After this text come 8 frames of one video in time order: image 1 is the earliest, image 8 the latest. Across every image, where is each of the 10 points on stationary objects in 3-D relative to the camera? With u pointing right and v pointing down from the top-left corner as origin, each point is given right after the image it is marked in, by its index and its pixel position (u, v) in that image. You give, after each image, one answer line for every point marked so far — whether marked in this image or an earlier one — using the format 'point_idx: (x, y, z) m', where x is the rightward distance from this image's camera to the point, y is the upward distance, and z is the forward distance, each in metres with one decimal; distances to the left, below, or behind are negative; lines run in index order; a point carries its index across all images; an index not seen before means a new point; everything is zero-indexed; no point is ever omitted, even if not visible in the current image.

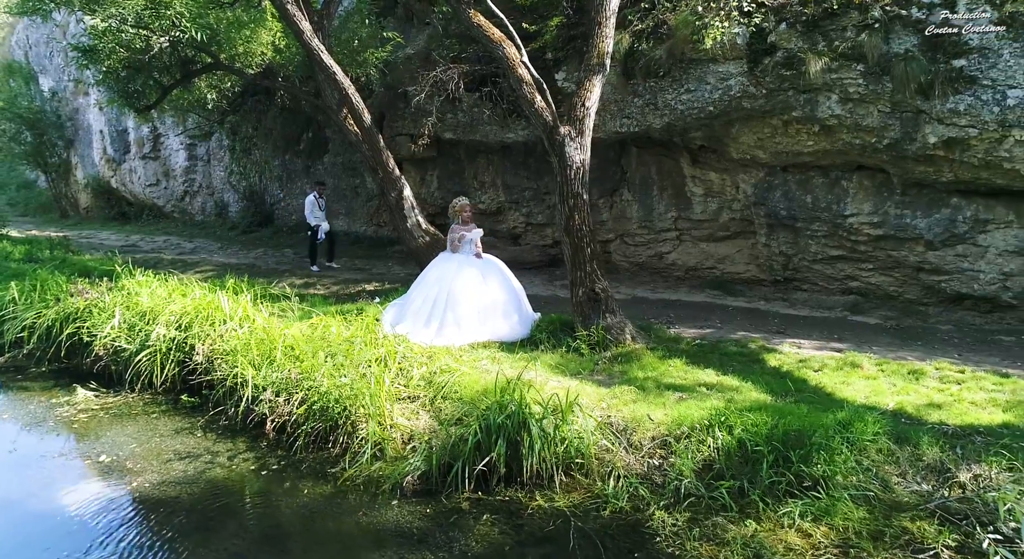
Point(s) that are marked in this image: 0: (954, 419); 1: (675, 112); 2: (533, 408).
0: (+3.1, -1.0, +5.3) m
1: (+2.0, +2.1, +9.5) m
2: (+0.2, -0.9, +5.3) m
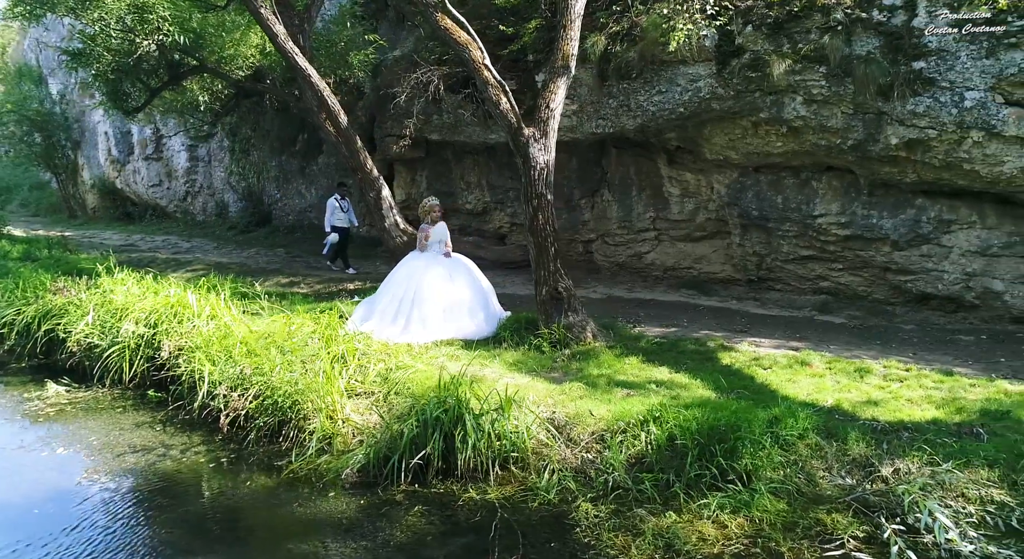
0: (+2.7, -1.0, +5.4) m
1: (+1.7, +2.1, +9.6) m
2: (-0.2, -0.9, +5.4) m
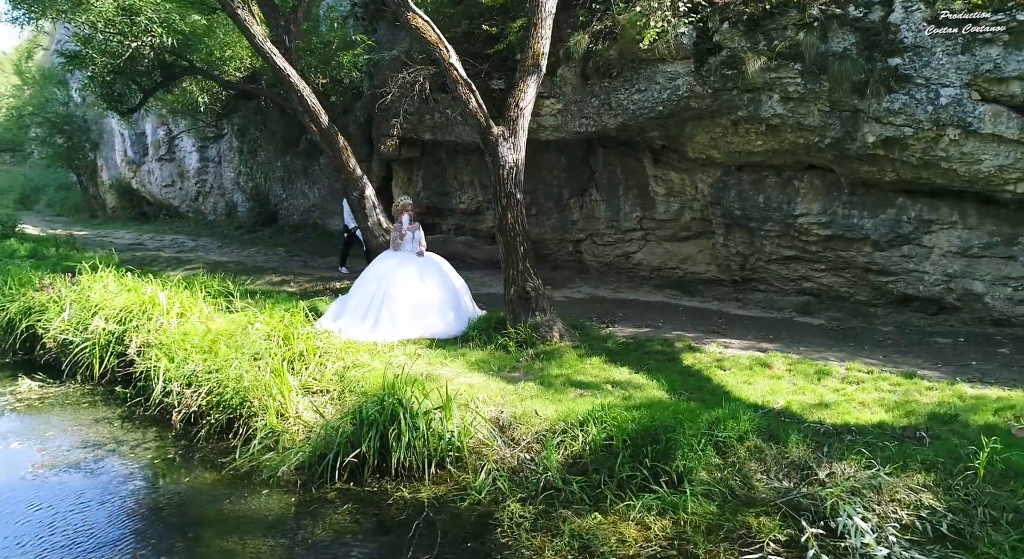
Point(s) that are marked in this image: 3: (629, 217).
0: (+2.2, -1.0, +5.3) m
1: (+1.4, +2.1, +9.5) m
2: (-0.7, -0.9, +5.4) m
3: (+1.7, +0.9, +10.8) m
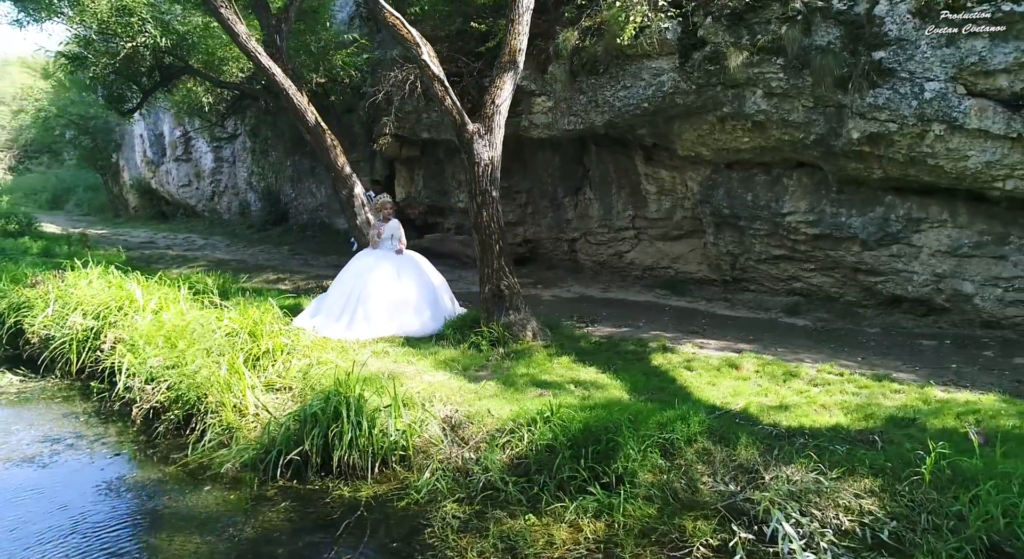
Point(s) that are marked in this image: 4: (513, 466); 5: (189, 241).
0: (+1.9, -1.0, +5.2) m
1: (+1.2, +2.1, +9.4) m
2: (-1.0, -0.8, +5.4) m
3: (+1.5, +0.9, +10.7) m
4: (0.0, -1.2, +4.9) m
5: (-8.1, +1.0, +19.1) m
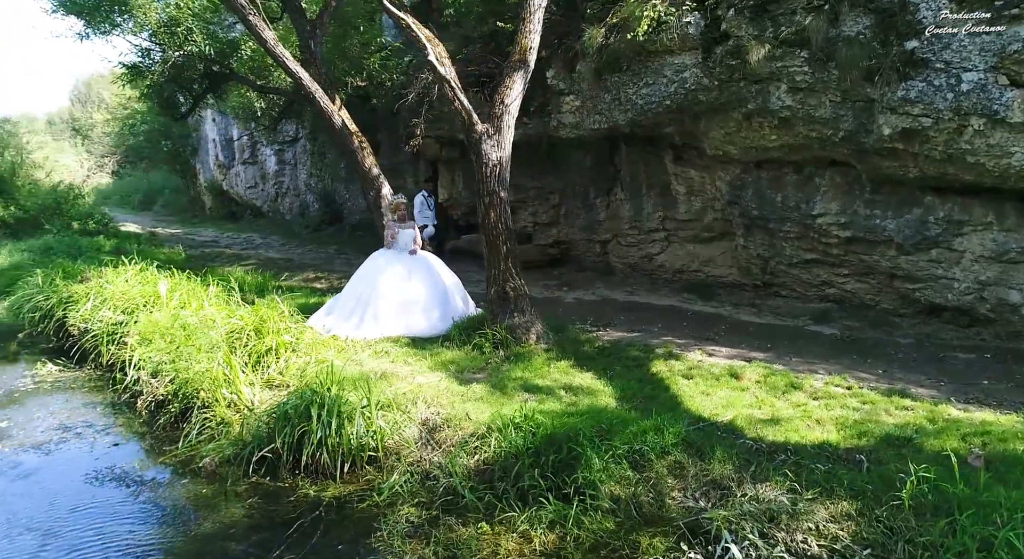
0: (+1.7, -1.0, +4.8) m
1: (+1.5, +2.1, +9.1) m
2: (-1.2, -0.8, +5.3) m
3: (+1.9, +0.9, +10.4) m
4: (-0.2, -1.2, +4.8) m
5: (-6.8, +1.0, +19.7) m
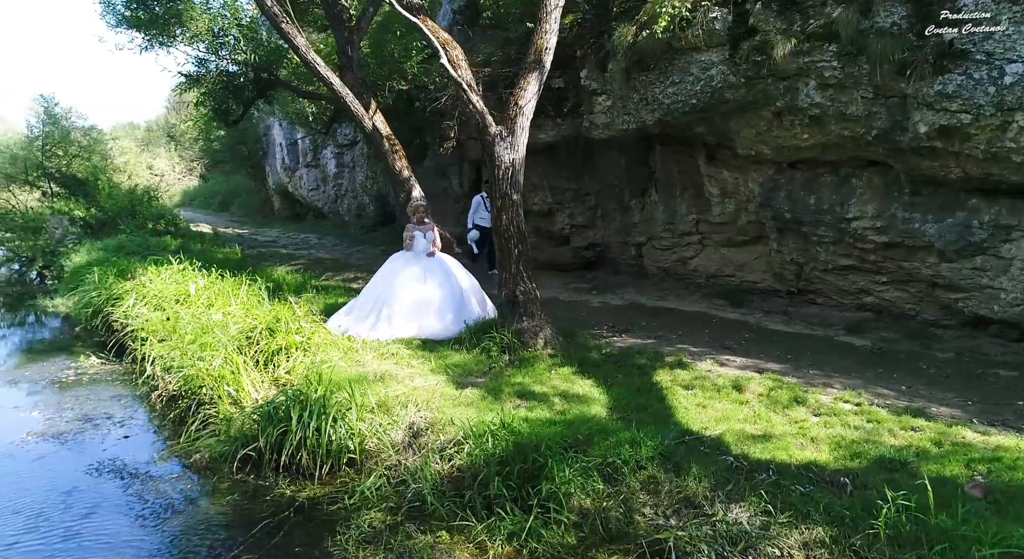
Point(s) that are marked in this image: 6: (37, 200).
0: (+1.5, -1.0, +4.5) m
1: (+1.8, +2.0, +8.8) m
2: (-1.3, -0.8, +5.3) m
3: (+2.3, +0.8, +10.0) m
4: (-0.4, -1.2, +4.7) m
5: (-5.5, +1.0, +20.2) m
6: (-11.6, +2.0, +18.8) m
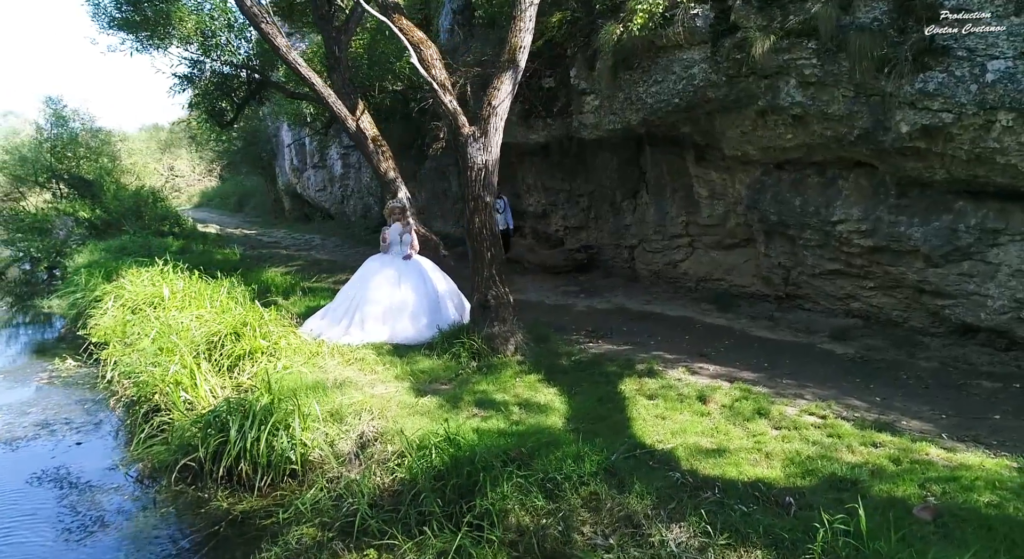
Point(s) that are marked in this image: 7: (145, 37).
0: (+1.1, -1.1, +4.3) m
1: (+1.6, +2.0, +8.6) m
2: (-1.6, -0.9, +5.2) m
3: (+2.1, +0.7, +9.8) m
4: (-0.7, -1.3, +4.5) m
5: (-5.4, +1.0, +20.2) m
6: (-11.5, +2.0, +18.9) m
7: (-5.9, +3.9, +12.3) m
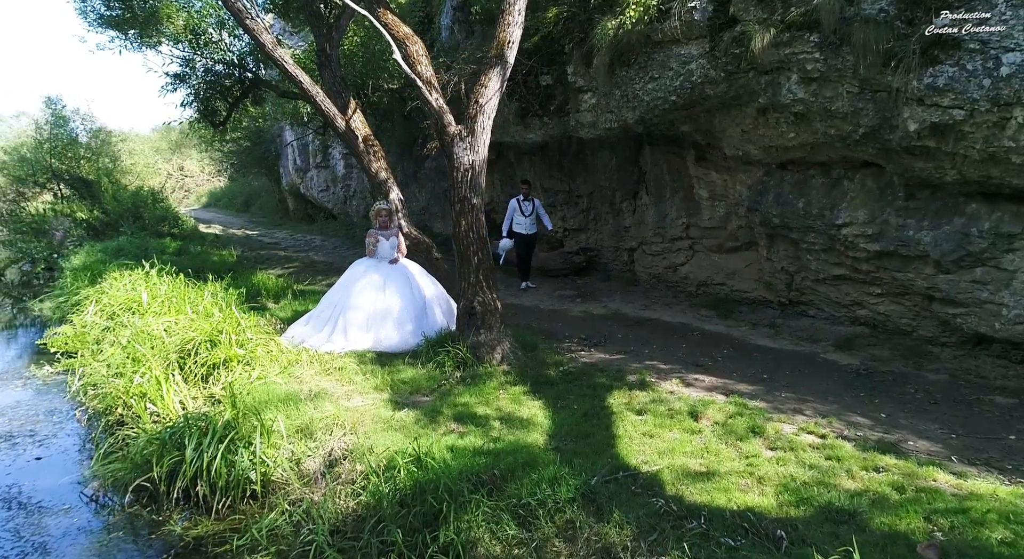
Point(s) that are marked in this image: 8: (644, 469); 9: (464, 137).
0: (+1.0, -1.1, +4.0) m
1: (+1.5, +1.9, +8.3) m
2: (-1.8, -0.9, +4.9) m
3: (+2.0, +0.7, +9.5) m
4: (-0.9, -1.3, +4.2) m
5: (-5.3, +1.0, +19.9) m
6: (-11.5, +1.9, +18.8) m
7: (-5.9, +3.9, +12.1) m
8: (+0.8, -1.1, +4.4) m
9: (-0.4, +1.3, +7.0) m
